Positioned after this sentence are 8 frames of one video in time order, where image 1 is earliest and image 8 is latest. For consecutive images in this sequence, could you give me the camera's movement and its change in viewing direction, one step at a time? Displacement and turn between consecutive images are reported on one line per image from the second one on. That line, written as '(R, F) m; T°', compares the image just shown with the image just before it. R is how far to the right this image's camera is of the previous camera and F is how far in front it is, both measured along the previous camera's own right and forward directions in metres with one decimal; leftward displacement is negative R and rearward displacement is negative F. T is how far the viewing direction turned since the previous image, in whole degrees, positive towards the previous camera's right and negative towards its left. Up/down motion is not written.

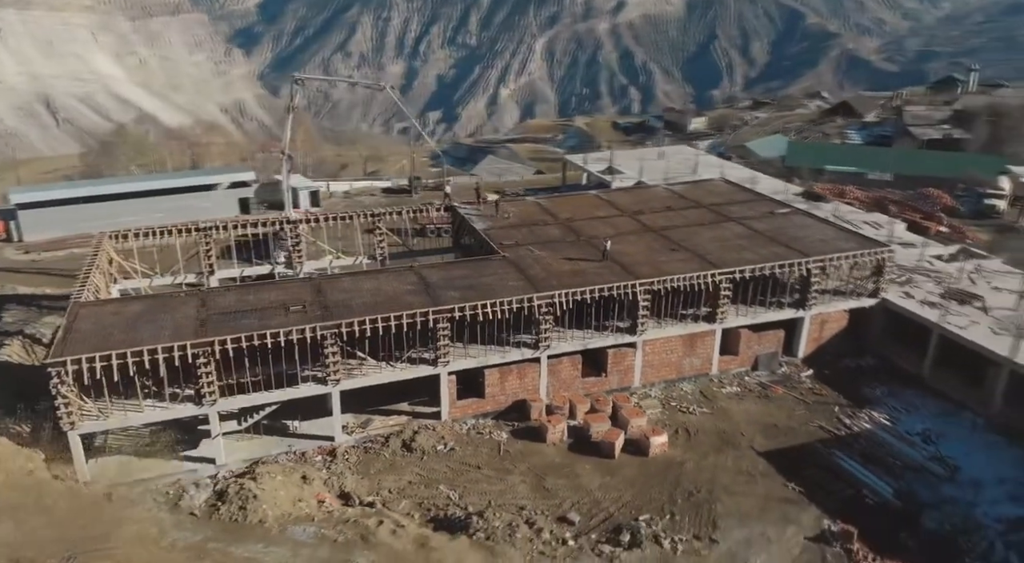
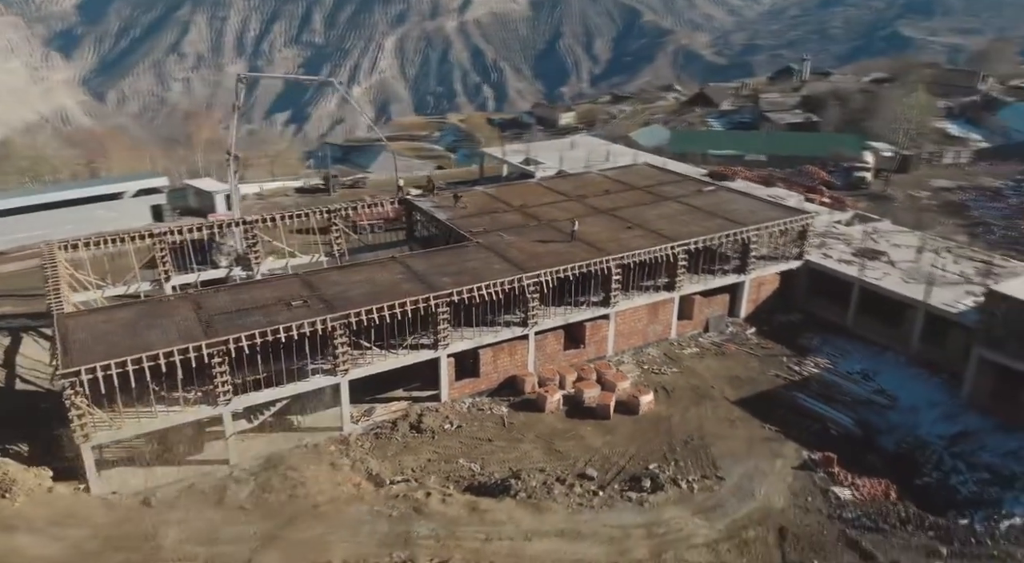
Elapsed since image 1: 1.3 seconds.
(-4.0, -1.1) m; +10°
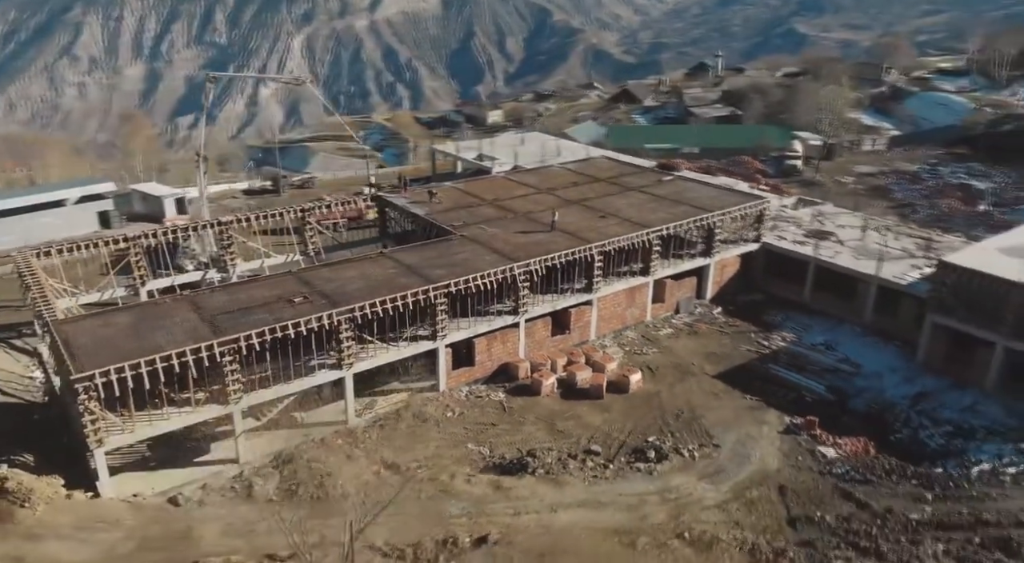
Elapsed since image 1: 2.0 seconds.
(-2.4, -0.7) m; +6°
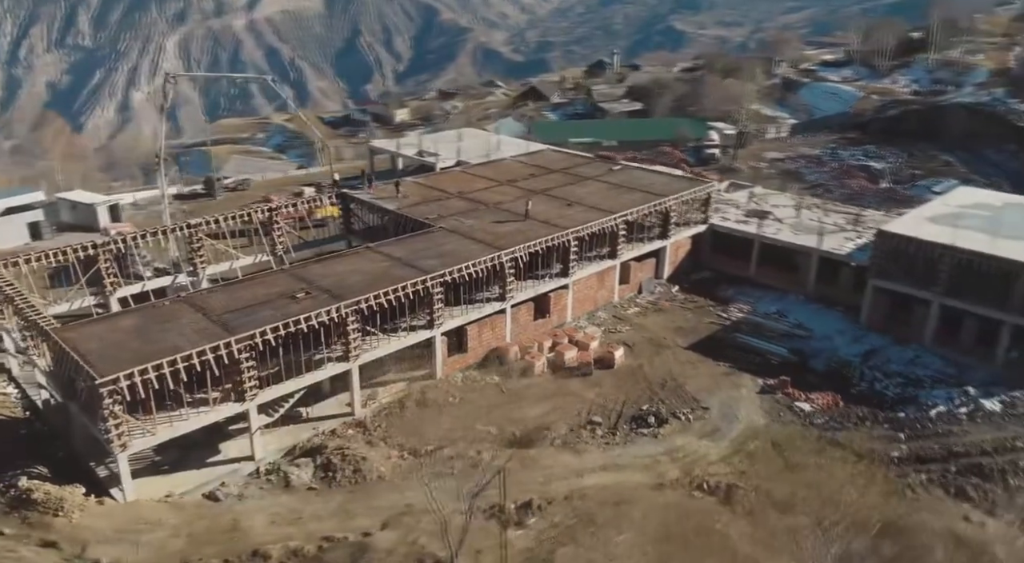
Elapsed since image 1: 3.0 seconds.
(-3.2, -0.9) m; +8°
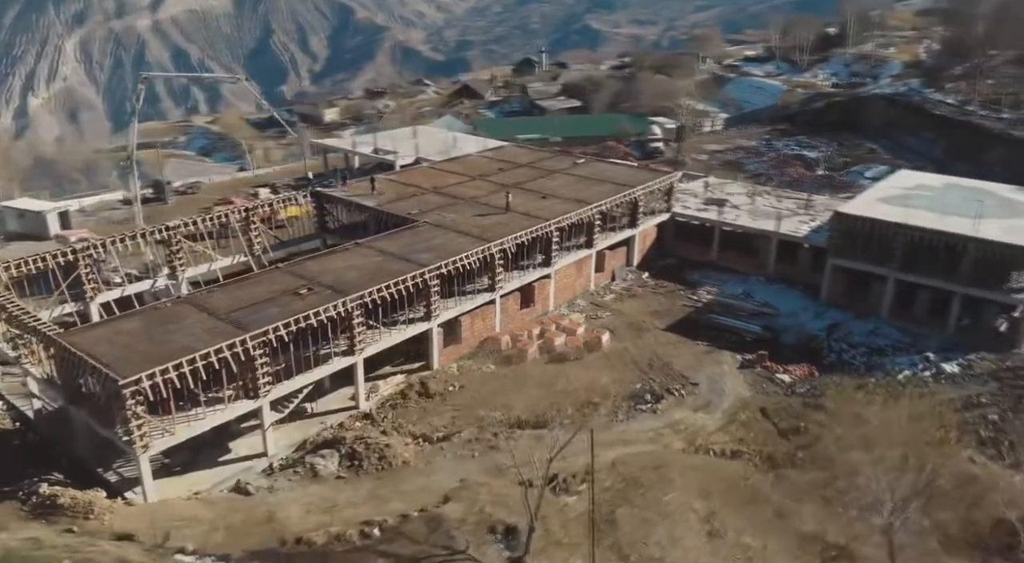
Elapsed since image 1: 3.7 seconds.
(-2.3, -0.7) m; +6°
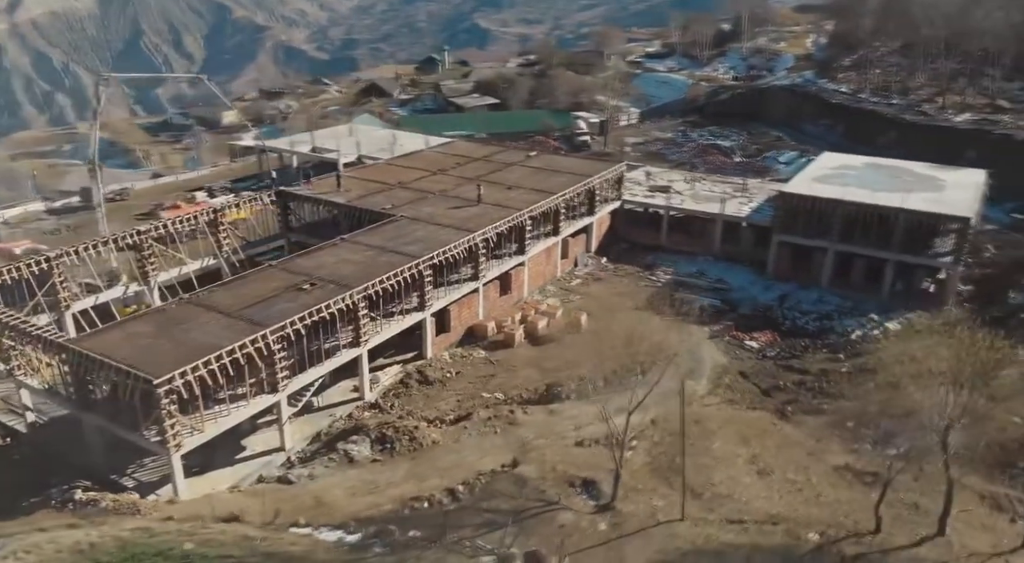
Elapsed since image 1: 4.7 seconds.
(-3.3, -1.0) m; +8°
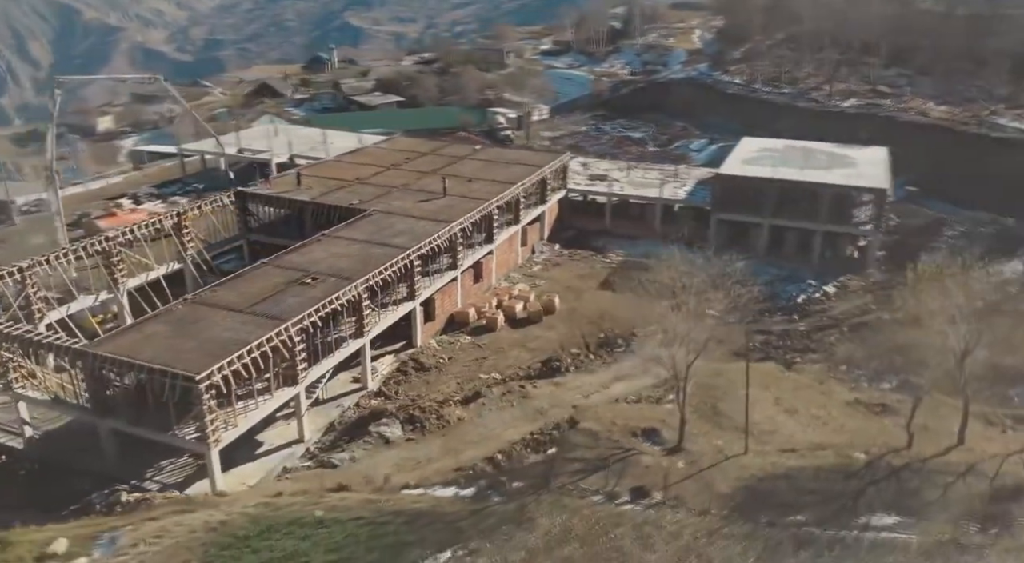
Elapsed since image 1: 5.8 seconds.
(-3.7, -1.1) m; +8°
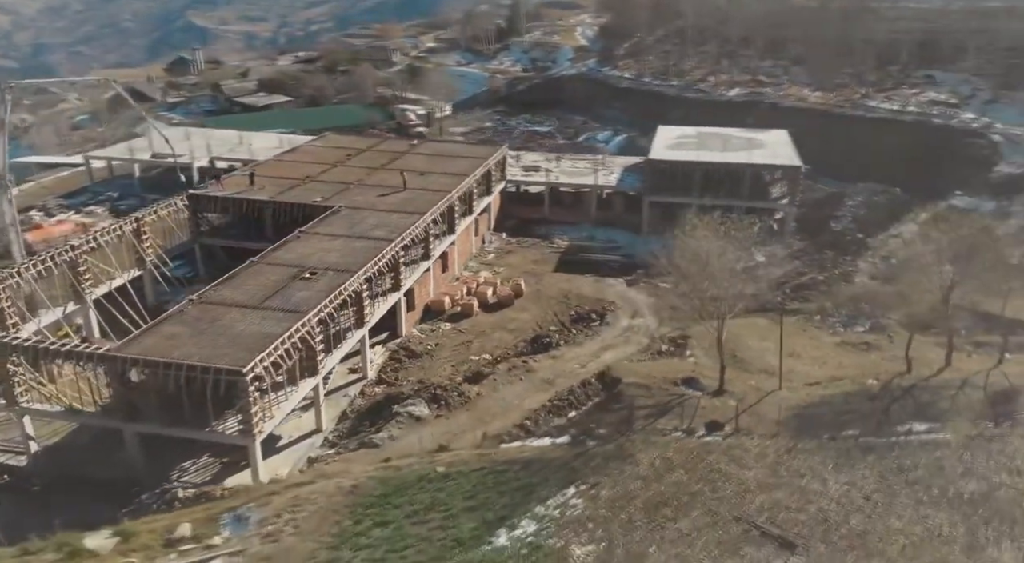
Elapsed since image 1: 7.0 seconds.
(-4.1, -1.2) m; +9°
